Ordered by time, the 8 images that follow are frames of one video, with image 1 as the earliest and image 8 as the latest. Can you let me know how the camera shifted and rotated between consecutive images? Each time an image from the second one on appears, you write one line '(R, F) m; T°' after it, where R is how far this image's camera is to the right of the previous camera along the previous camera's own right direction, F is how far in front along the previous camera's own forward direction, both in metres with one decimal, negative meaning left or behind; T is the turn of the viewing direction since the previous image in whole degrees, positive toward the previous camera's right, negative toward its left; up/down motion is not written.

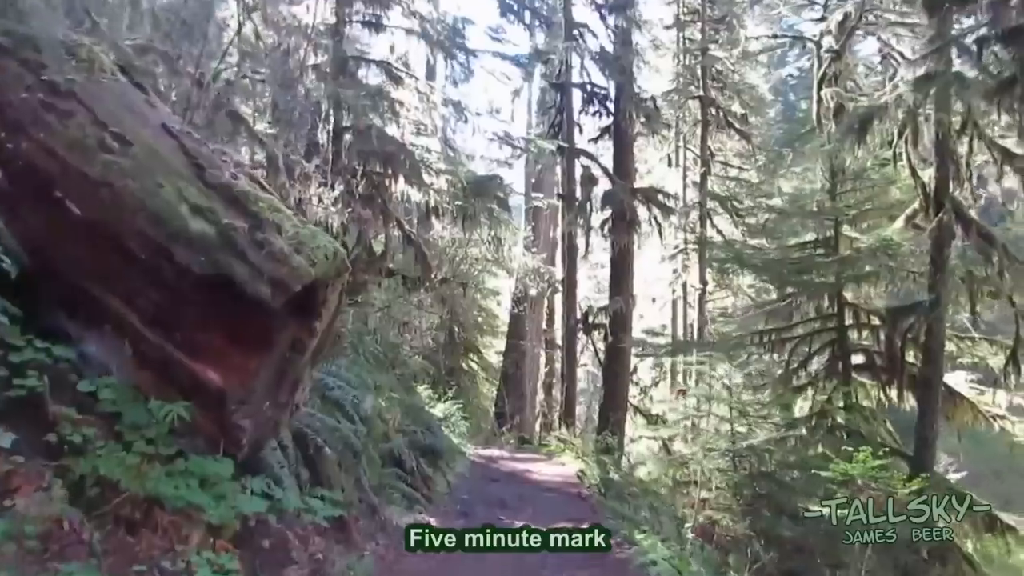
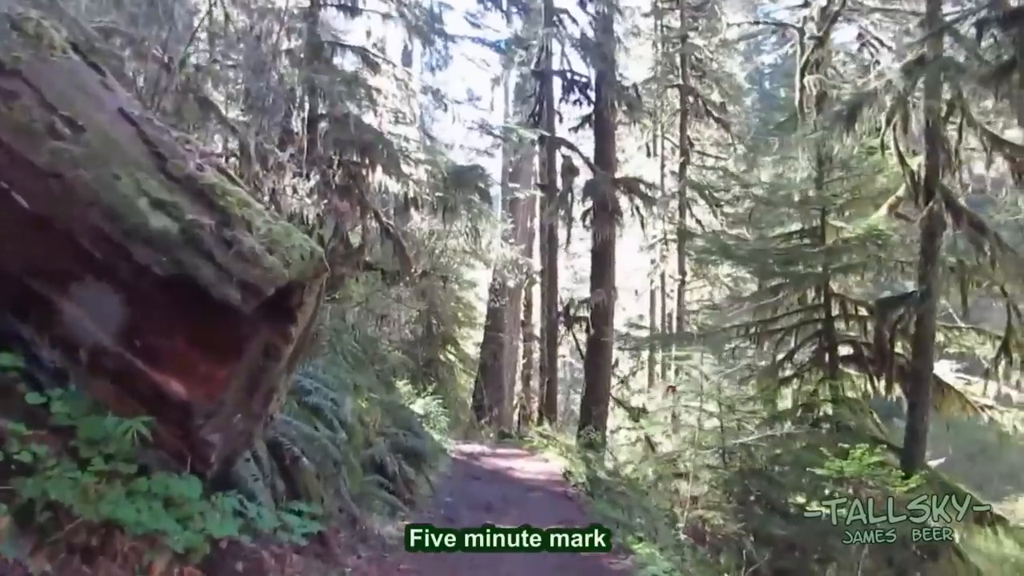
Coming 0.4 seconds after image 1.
(-0.1, +0.3) m; +1°
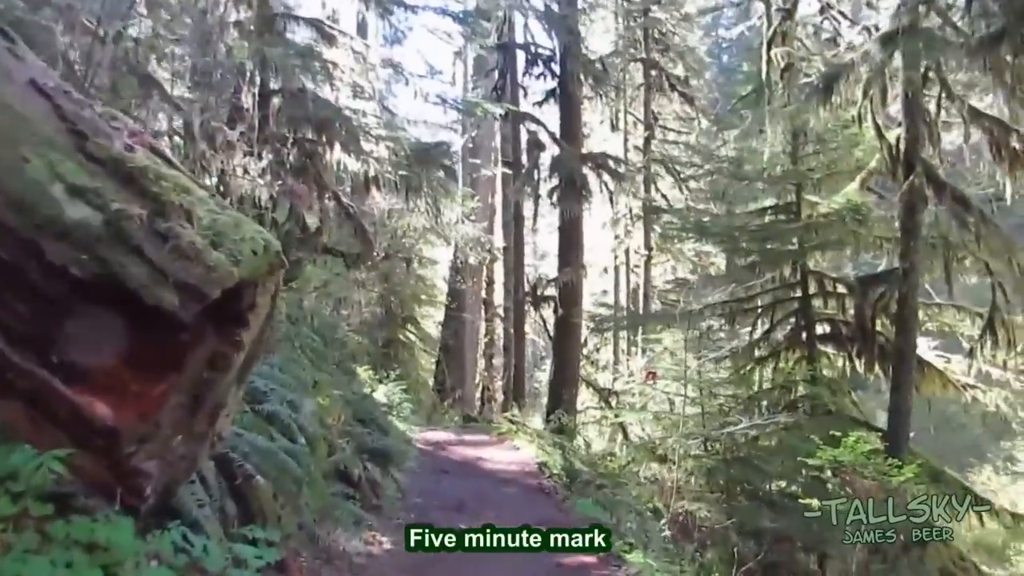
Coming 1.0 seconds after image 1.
(-0.1, +0.5) m; +2°
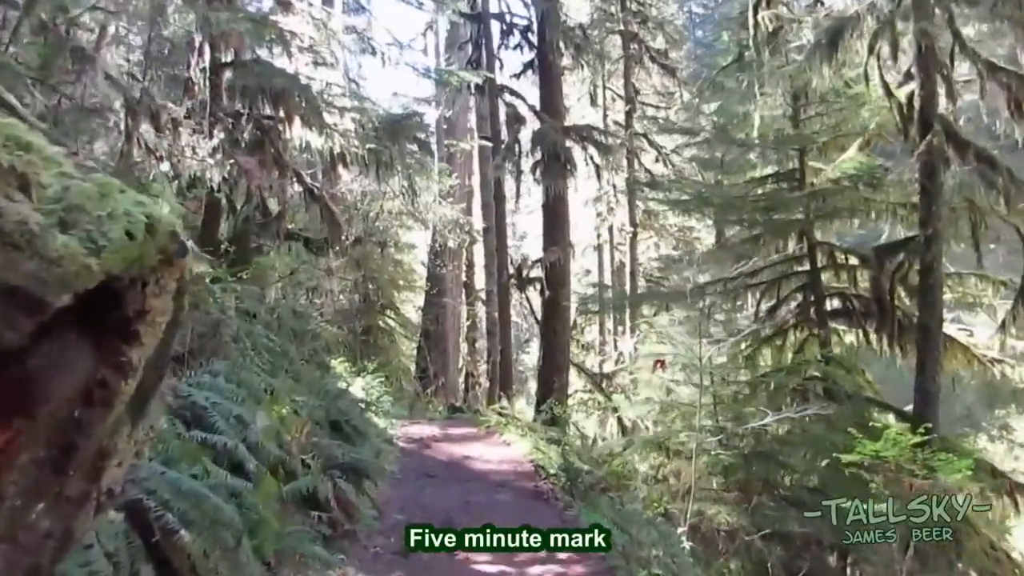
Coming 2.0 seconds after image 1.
(0.0, +0.9) m; +1°
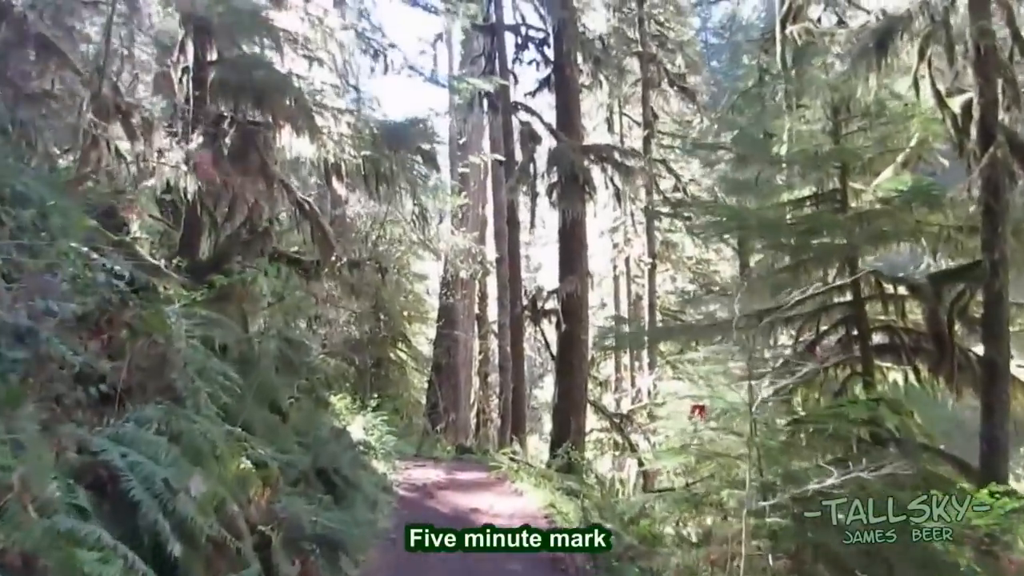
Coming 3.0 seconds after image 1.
(0.0, +0.9) m; -1°
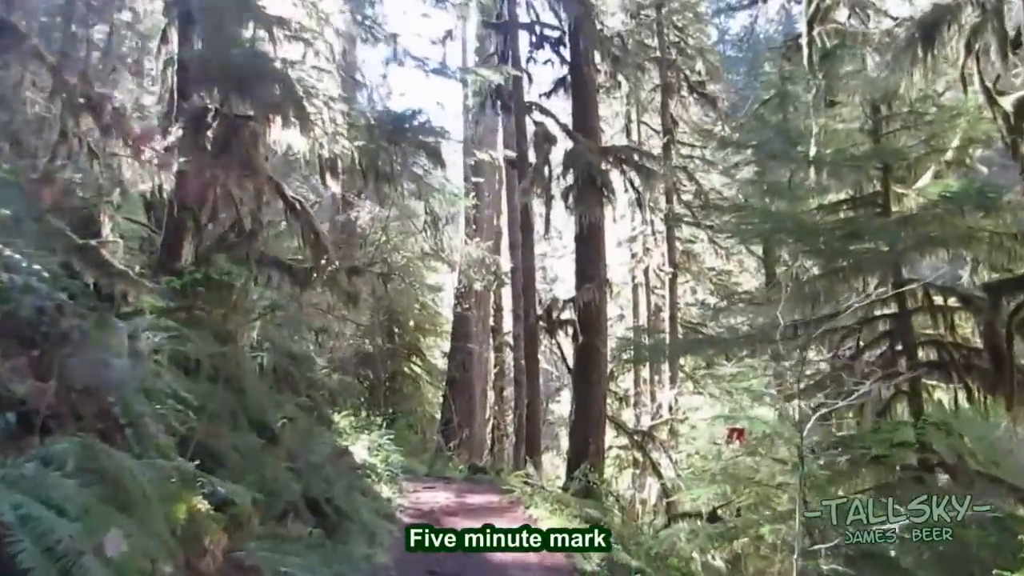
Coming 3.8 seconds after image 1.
(0.0, +0.7) m; -1°
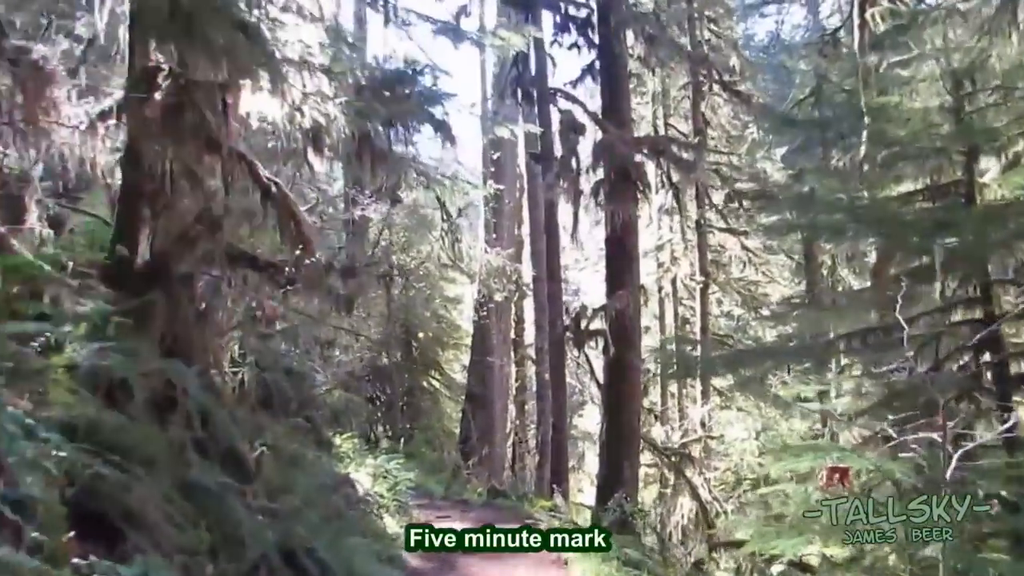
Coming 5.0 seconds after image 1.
(0.0, +1.2) m; -1°
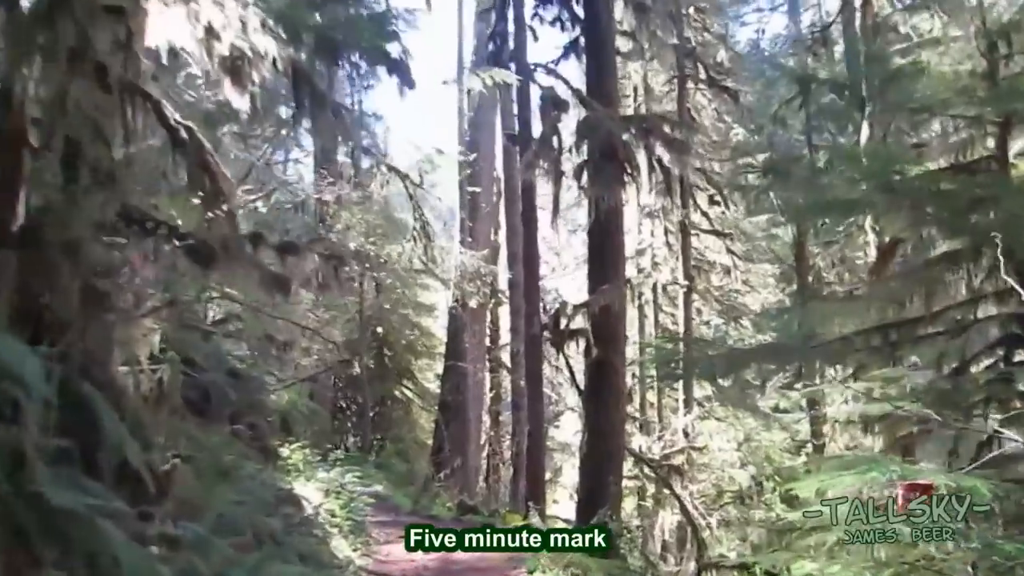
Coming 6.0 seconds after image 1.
(0.0, +1.0) m; +1°
